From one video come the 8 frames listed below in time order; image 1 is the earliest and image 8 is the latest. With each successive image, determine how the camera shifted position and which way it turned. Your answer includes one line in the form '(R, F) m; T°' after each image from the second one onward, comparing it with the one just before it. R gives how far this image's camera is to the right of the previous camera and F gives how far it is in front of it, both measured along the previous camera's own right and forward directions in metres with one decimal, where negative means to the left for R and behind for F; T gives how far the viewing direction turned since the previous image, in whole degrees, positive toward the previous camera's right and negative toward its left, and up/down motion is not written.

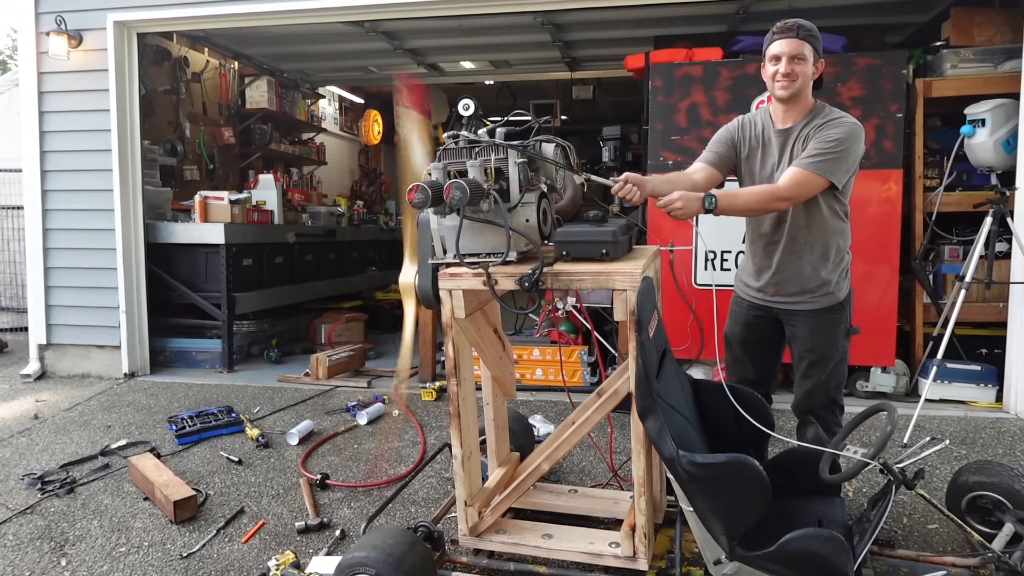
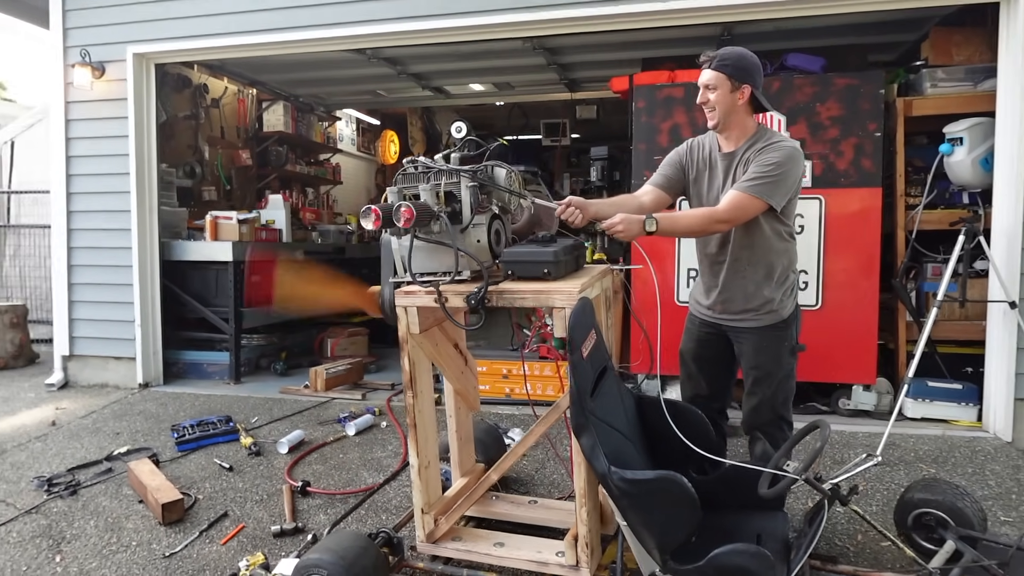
(+0.3, -0.1) m; -3°
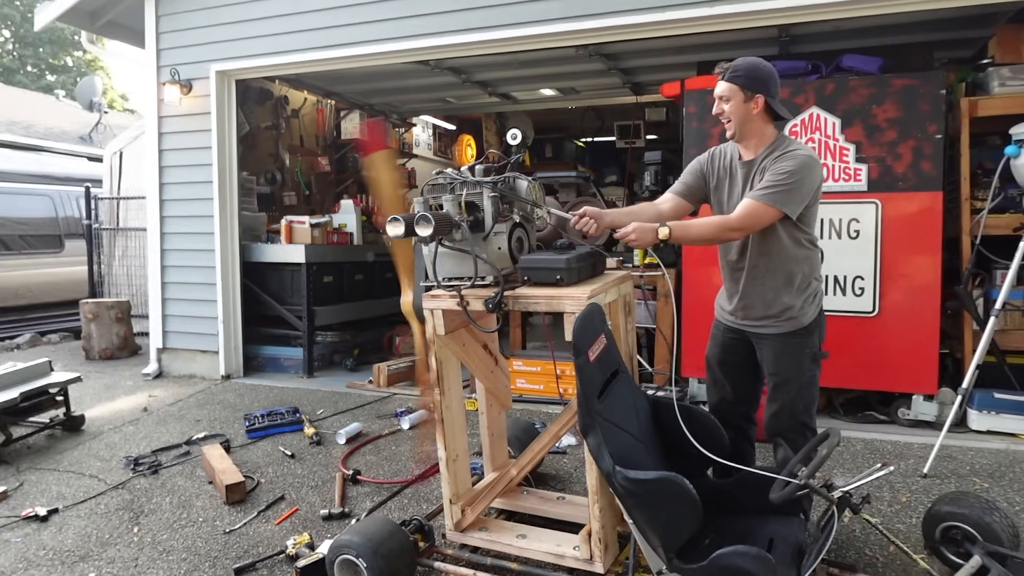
(+0.2, -0.1) m; -7°
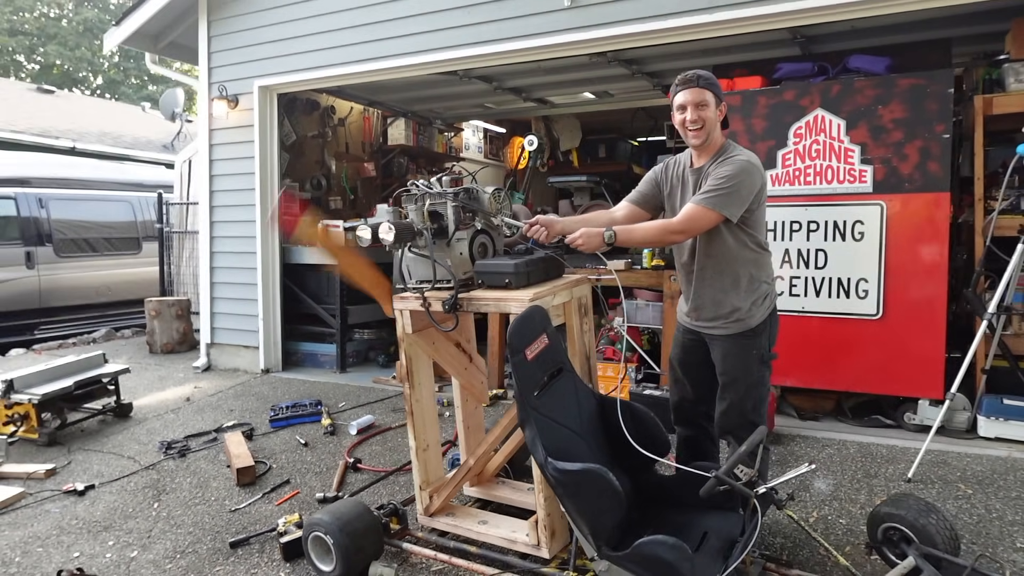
(+0.4, -0.1) m; -6°
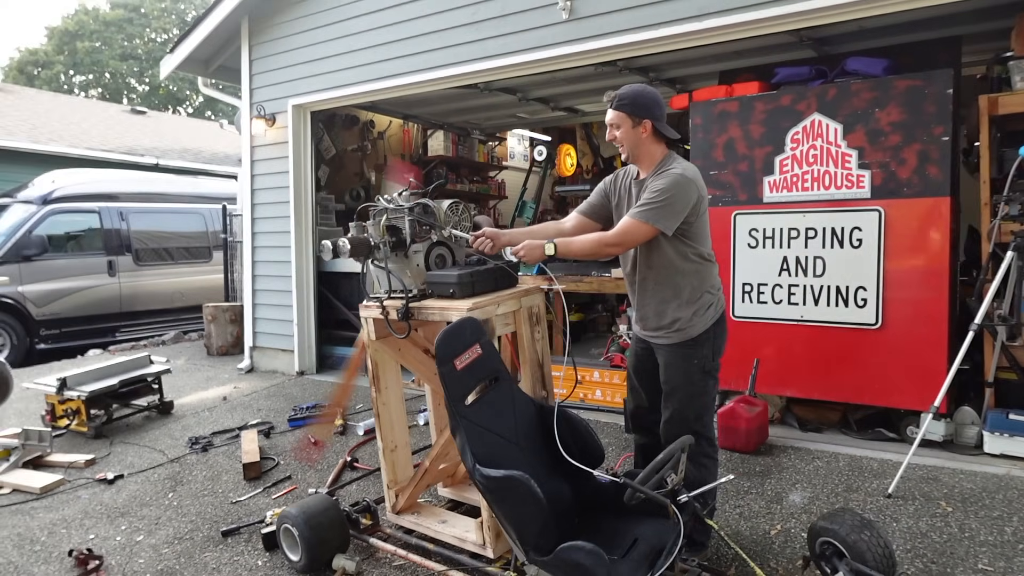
(+0.5, -0.1) m; -7°
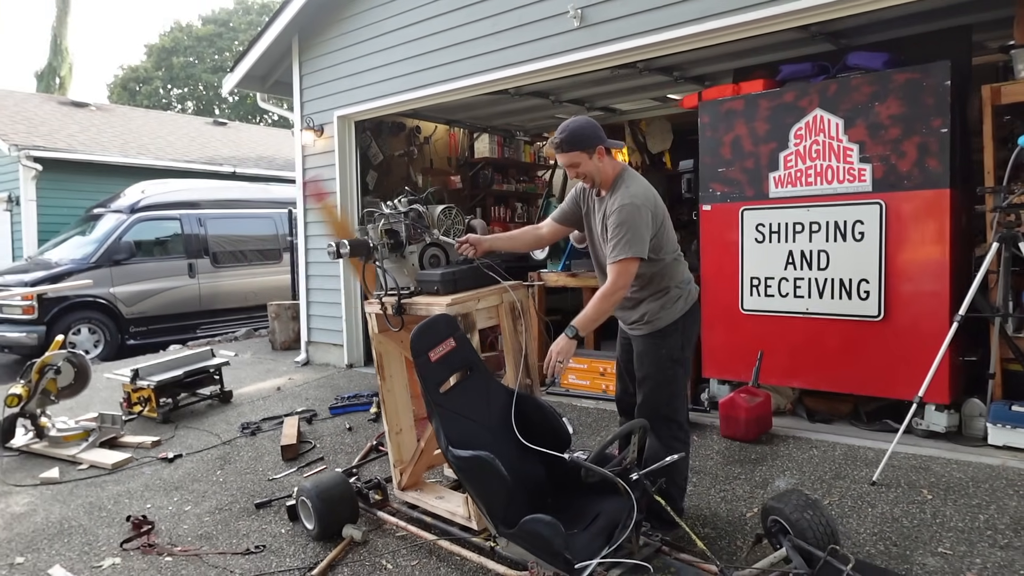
(+0.4, -0.2) m; -6°
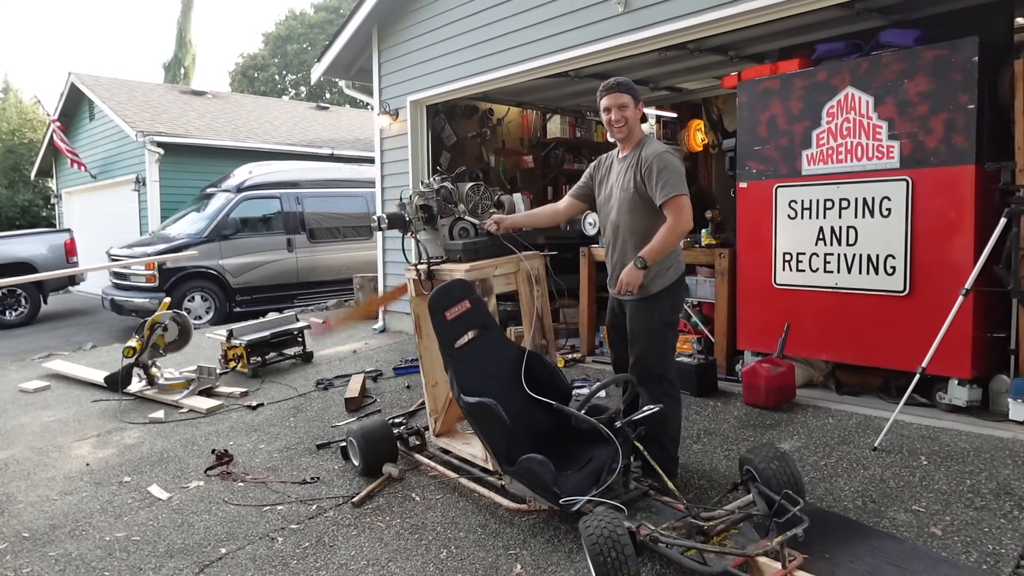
(+0.4, -0.3) m; -8°
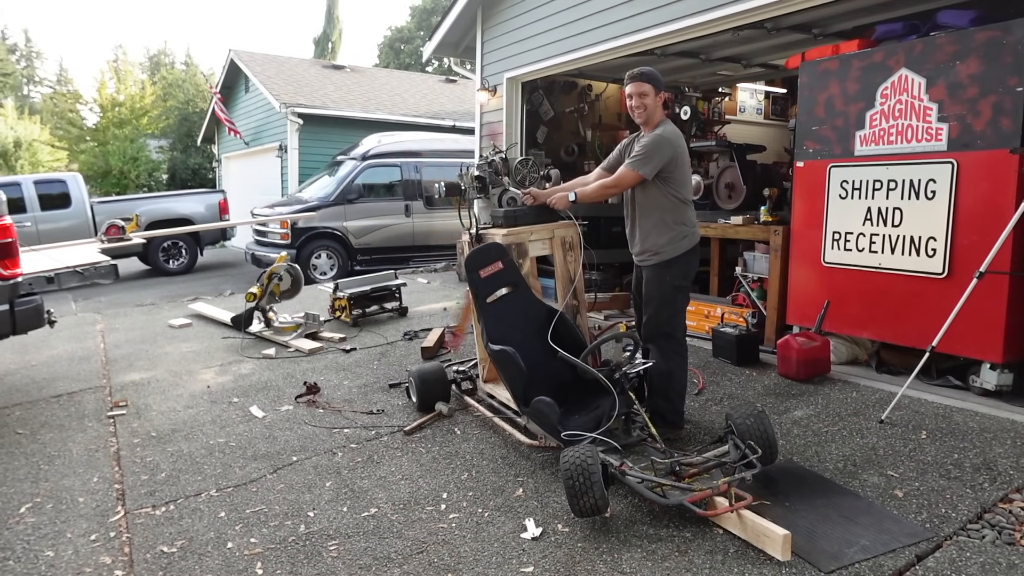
(+0.5, -0.3) m; -10°
